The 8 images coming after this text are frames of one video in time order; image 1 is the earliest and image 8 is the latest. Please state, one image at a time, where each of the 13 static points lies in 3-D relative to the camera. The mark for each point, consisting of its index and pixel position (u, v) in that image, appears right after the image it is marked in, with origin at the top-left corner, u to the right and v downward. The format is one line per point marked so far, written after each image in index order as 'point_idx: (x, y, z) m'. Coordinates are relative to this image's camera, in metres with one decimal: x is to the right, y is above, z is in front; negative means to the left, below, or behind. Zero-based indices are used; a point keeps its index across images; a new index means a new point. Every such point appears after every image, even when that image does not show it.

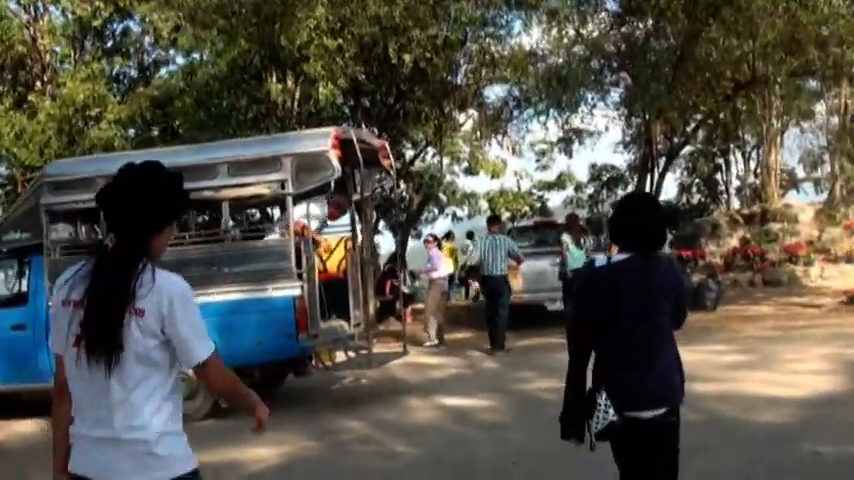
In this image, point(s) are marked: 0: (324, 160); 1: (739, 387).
0: (-1.1, +0.8, +10.6) m
1: (+3.2, -1.5, +10.6) m
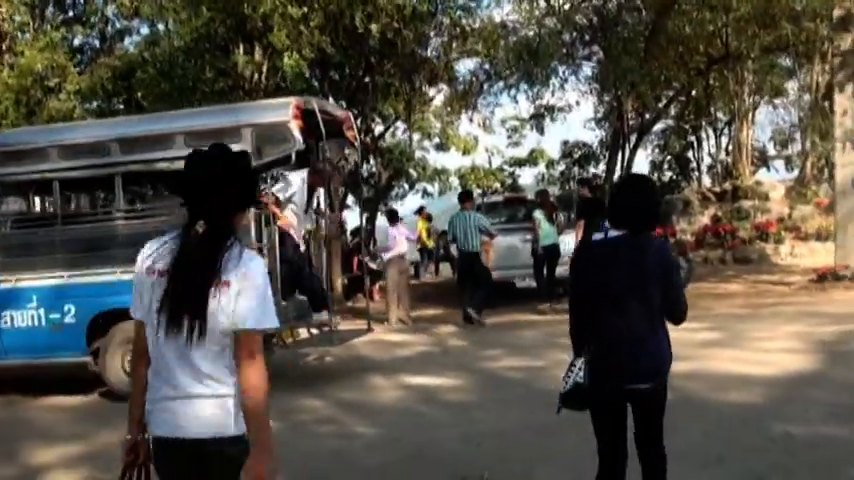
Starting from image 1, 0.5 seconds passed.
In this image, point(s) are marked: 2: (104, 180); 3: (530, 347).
0: (-1.4, +1.1, +10.3) m
1: (+2.8, -1.3, +10.4) m
2: (-3.4, +0.6, +10.8) m
3: (+1.3, -1.3, +12.8) m
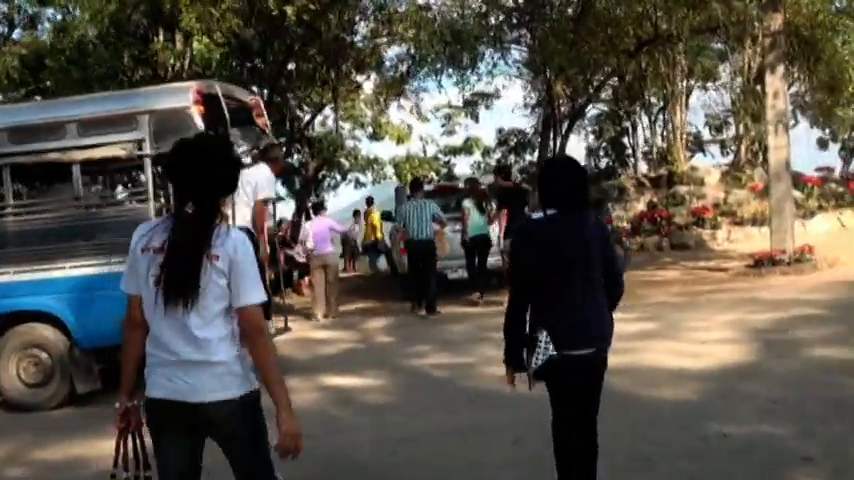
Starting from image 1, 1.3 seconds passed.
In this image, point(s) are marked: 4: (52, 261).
0: (-2.2, +1.1, +9.5) m
1: (+2.0, -1.1, +9.9) m
2: (-4.2, +0.6, +10.0) m
3: (+0.4, -1.2, +12.2) m
4: (-3.5, -0.2, +9.7) m
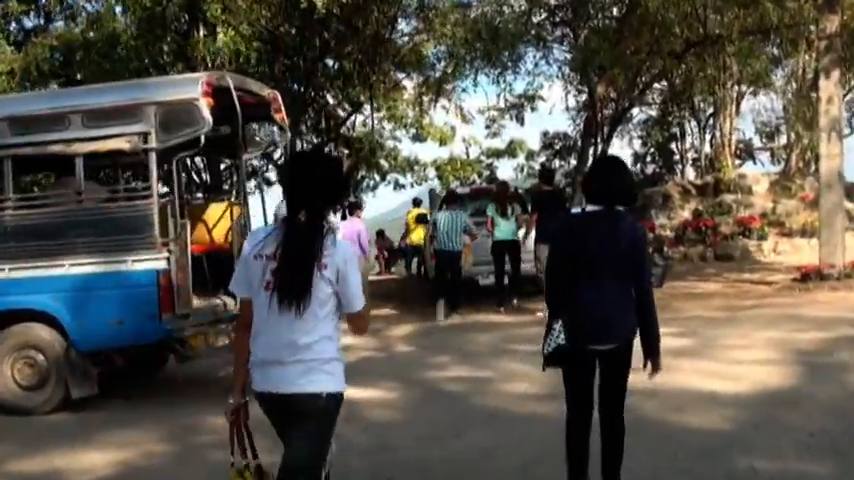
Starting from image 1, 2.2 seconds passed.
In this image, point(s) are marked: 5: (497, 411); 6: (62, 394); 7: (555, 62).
0: (-2.0, +1.1, +9.0) m
1: (+2.2, -1.2, +9.2) m
2: (-4.0, +0.7, +9.6) m
3: (+0.6, -1.3, +11.6) m
4: (-3.3, -0.2, +9.3) m
5: (+0.6, -1.4, +8.6) m
6: (-3.3, -1.4, +9.3) m
7: (+2.4, +3.3, +19.2) m
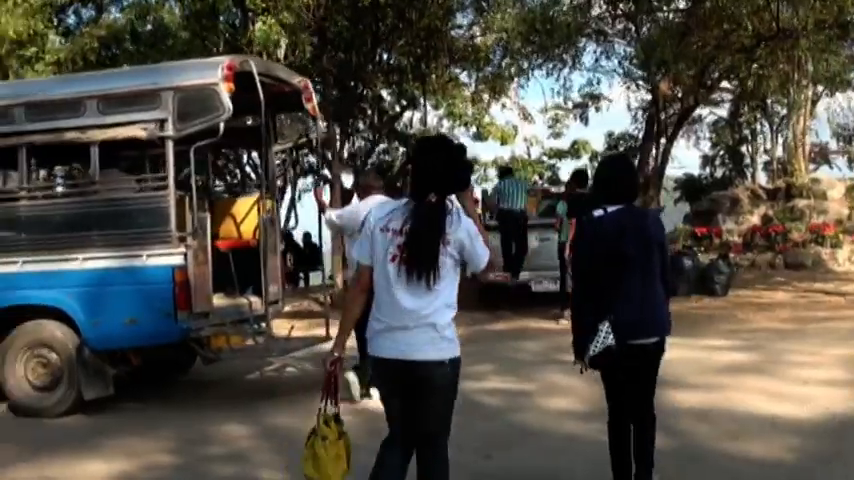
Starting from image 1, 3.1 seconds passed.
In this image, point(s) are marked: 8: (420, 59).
0: (-1.7, +1.2, +8.4) m
1: (+2.4, -1.3, +8.3) m
2: (-3.7, +0.8, +9.1) m
3: (+1.0, -1.3, +10.9) m
4: (-3.0, -0.1, +8.8) m
5: (+0.8, -1.4, +7.8) m
6: (-3.0, -1.3, +8.8) m
7: (+3.3, +3.2, +18.3) m
8: (-0.2, +3.5, +19.9) m
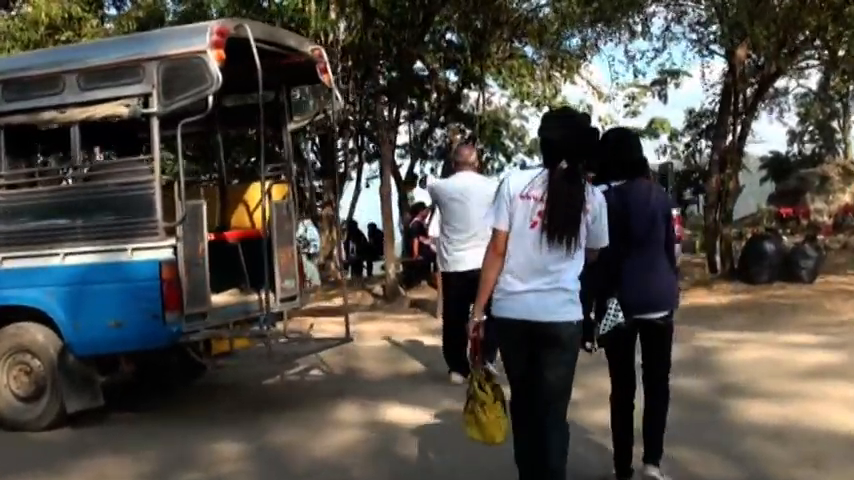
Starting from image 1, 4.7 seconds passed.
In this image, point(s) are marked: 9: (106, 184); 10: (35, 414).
0: (-1.6, +1.2, +7.4) m
1: (+2.6, -1.2, +7.0) m
2: (-3.5, +0.8, +8.2) m
3: (+1.4, -1.2, +9.6) m
4: (-2.8, -0.1, +7.8) m
5: (+0.9, -1.3, +6.6) m
6: (-2.8, -1.3, +7.9) m
7: (+4.2, +3.5, +16.7) m
8: (+0.8, +3.7, +18.7) m
9: (-2.4, +0.4, +7.7) m
10: (-3.0, -1.3, +8.0) m
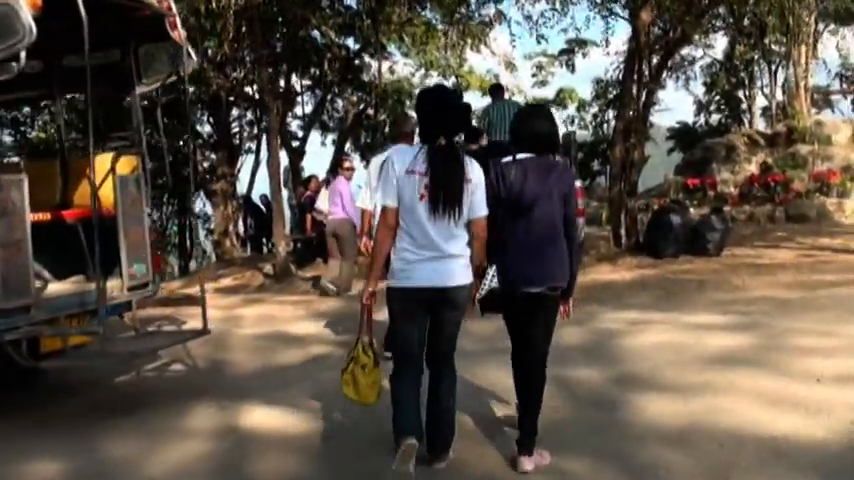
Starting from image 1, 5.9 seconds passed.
0: (-2.5, +1.3, +6.2) m
1: (+1.7, -1.0, +6.2) m
2: (-4.4, +0.9, +6.9) m
3: (+0.3, -1.0, +8.7) m
4: (-3.7, +0.1, +6.6) m
5: (+0.1, -1.2, +5.7) m
6: (-3.7, -1.2, +6.7) m
7: (+2.5, +3.9, +16.0) m
8: (-1.0, +4.2, +17.6) m
9: (-3.3, +0.5, +6.5) m
10: (-3.9, -1.2, +6.8) m
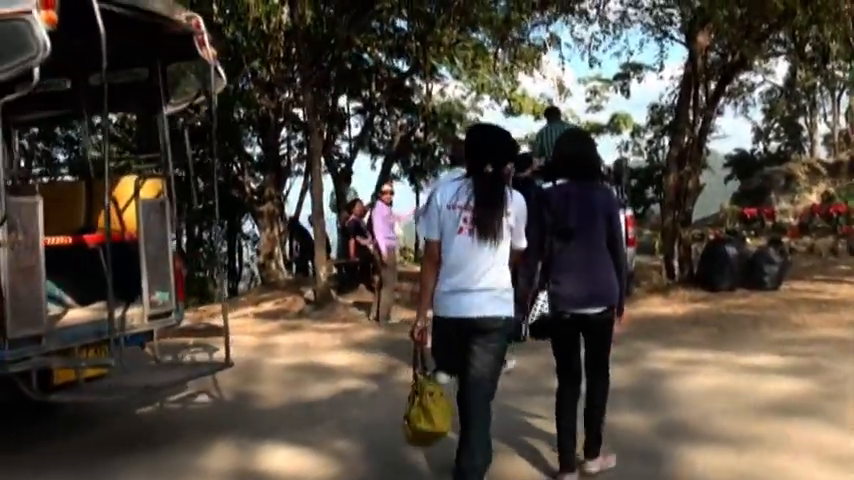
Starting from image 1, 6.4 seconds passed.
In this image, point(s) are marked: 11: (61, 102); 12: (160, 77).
0: (-2.3, +1.2, +5.9) m
1: (+1.9, -1.2, +5.7) m
2: (-4.2, +0.8, +6.7) m
3: (+0.6, -1.2, +8.3) m
4: (-3.5, -0.1, +6.3) m
5: (+0.2, -1.4, +5.2) m
6: (-3.5, -1.3, +6.4) m
7: (+3.3, +3.4, +15.5) m
8: (-0.2, +3.7, +17.3) m
9: (-3.1, +0.4, +6.2) m
10: (-3.7, -1.4, +6.5) m
11: (-3.0, +1.1, +8.4) m
12: (-2.0, +1.2, +7.9) m
